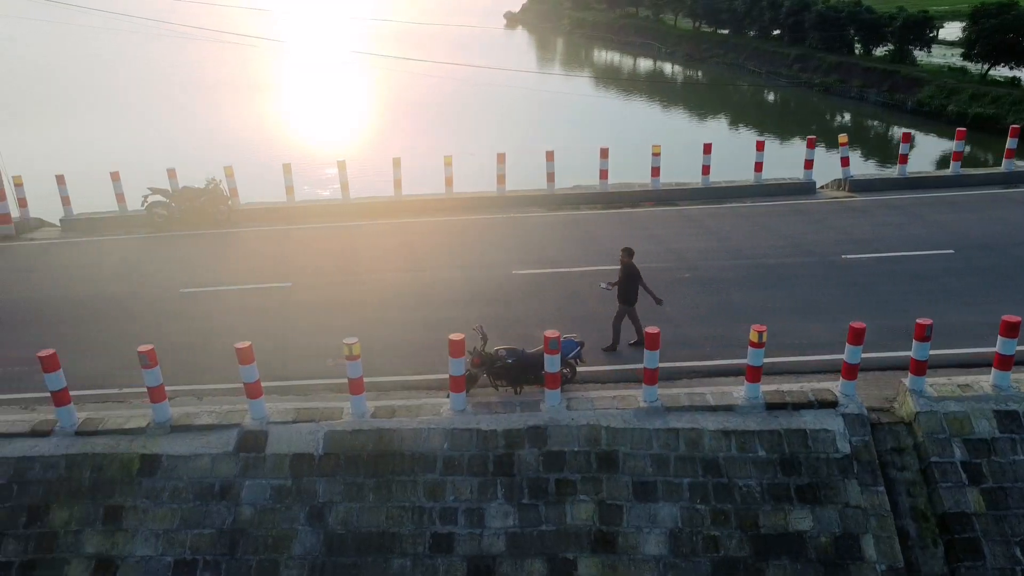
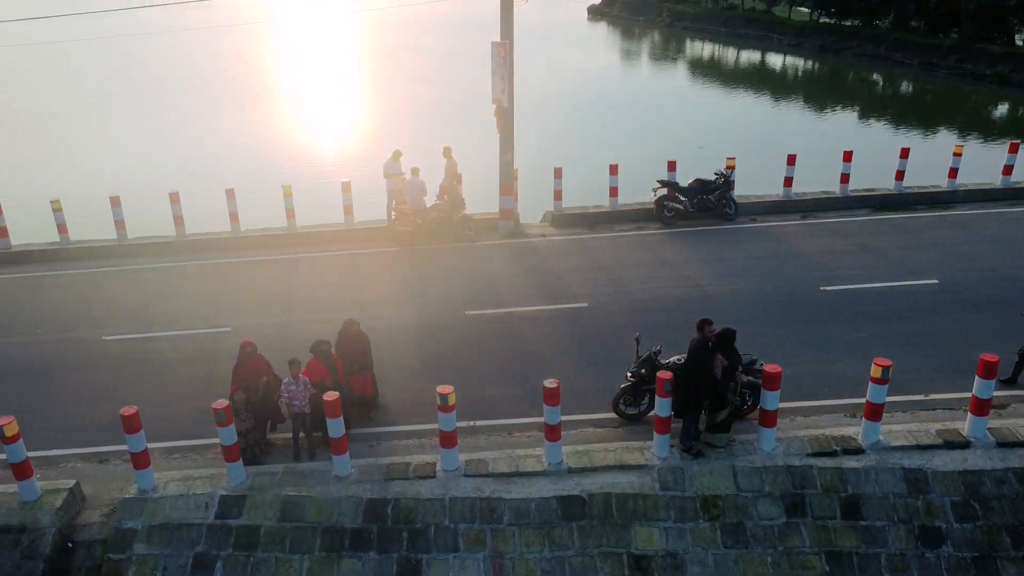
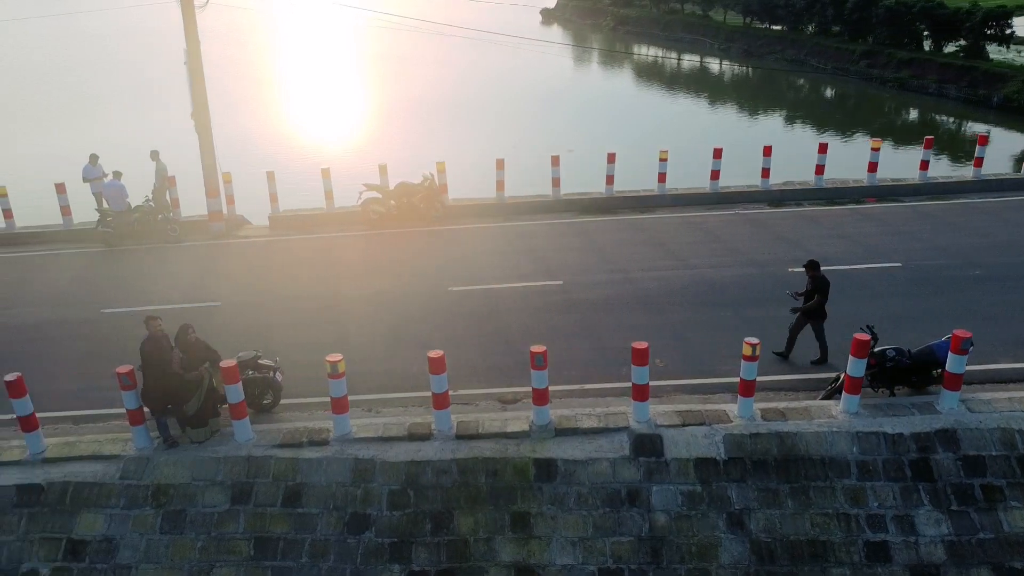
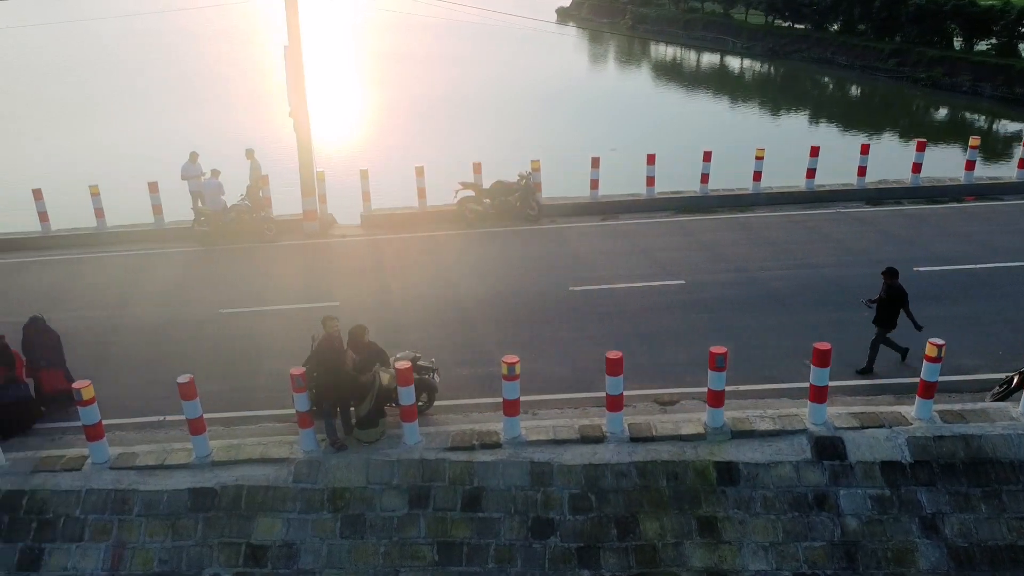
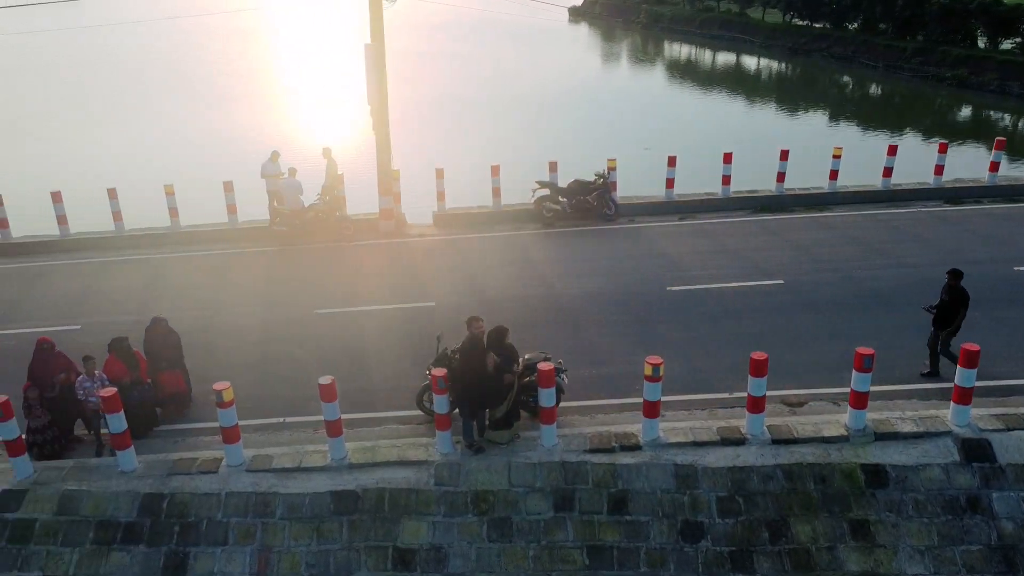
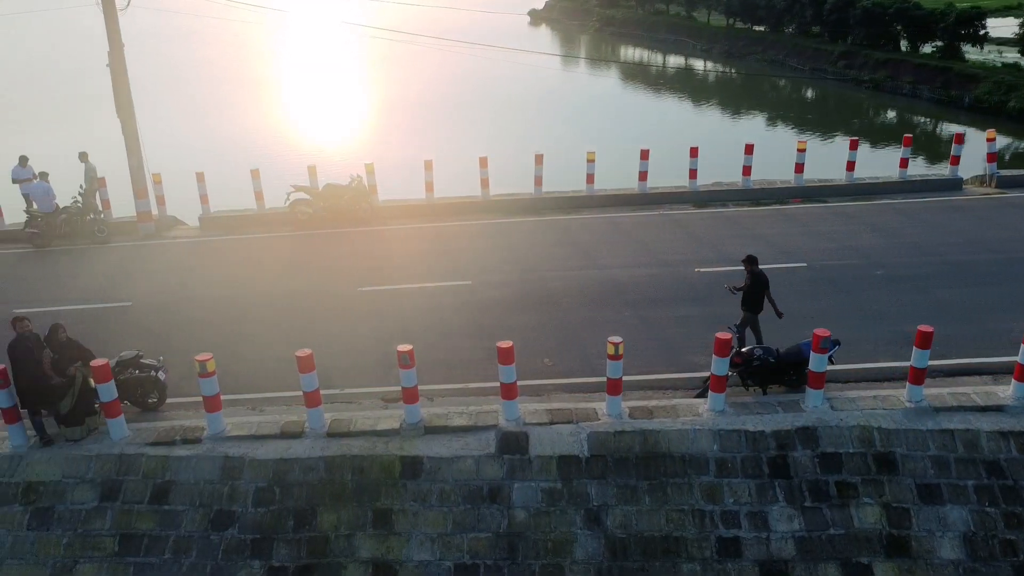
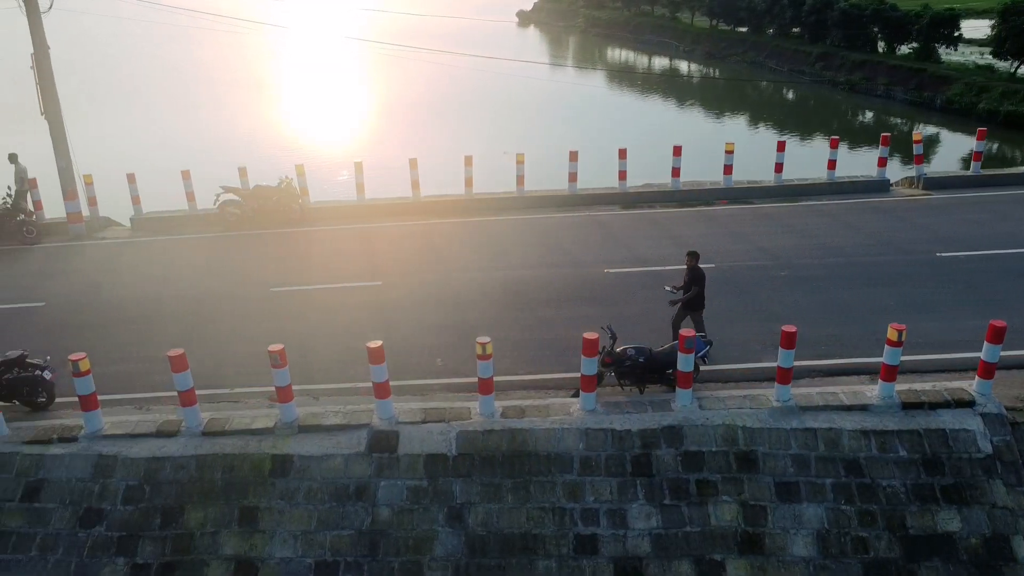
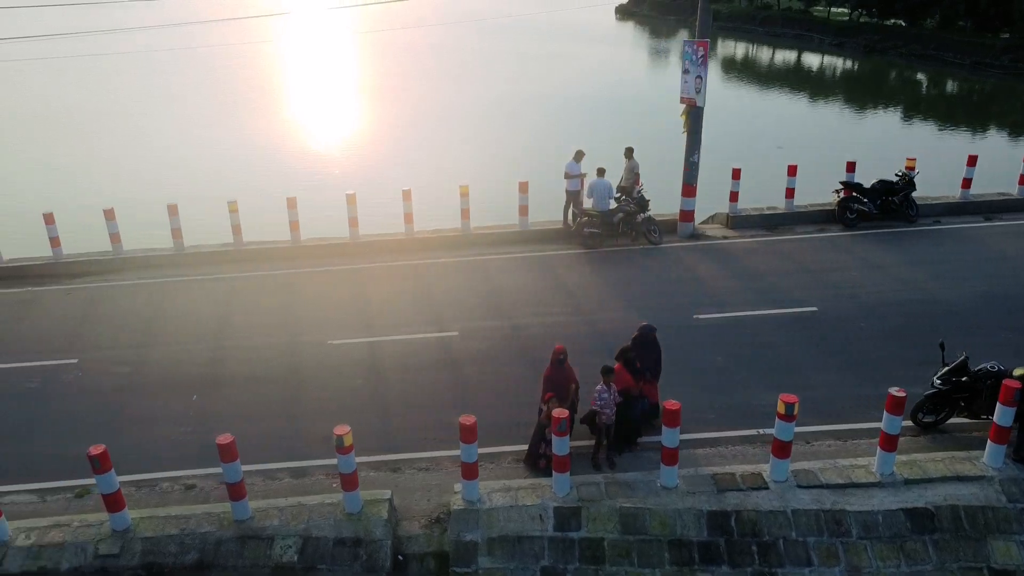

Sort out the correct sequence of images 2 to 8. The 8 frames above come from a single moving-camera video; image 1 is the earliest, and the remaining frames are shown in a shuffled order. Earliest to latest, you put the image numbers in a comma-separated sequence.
7, 6, 3, 4, 5, 2, 8
